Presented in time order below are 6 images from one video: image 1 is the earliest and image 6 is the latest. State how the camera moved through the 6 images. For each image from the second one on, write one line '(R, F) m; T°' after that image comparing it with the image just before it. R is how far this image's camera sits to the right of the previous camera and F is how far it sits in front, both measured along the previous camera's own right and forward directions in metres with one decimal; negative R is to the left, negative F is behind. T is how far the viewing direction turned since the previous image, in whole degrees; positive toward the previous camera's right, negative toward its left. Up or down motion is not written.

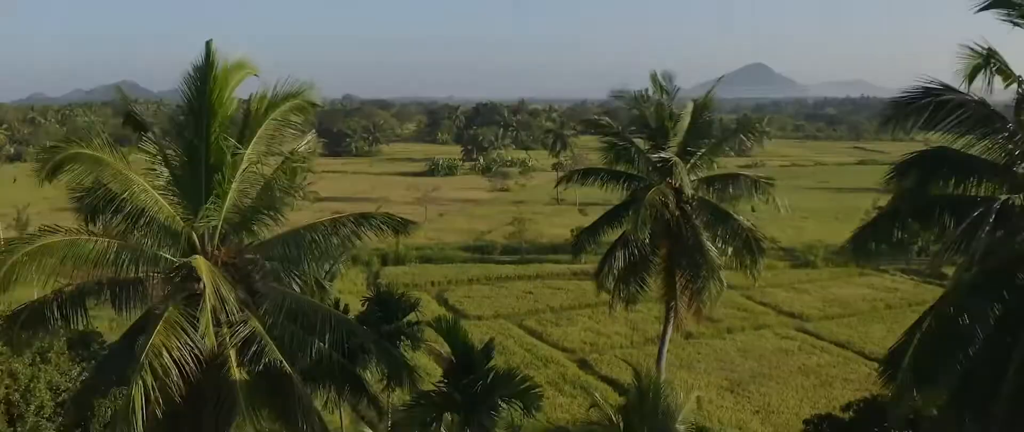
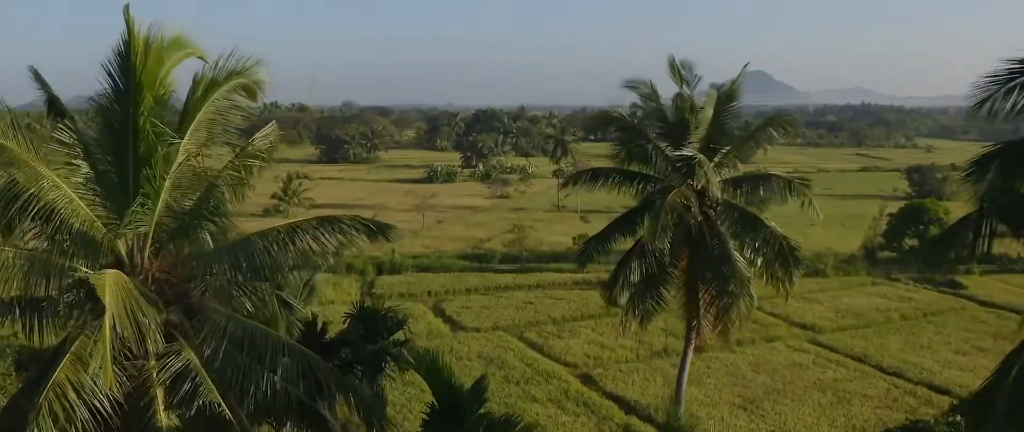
(0.0, +1.2) m; 0°
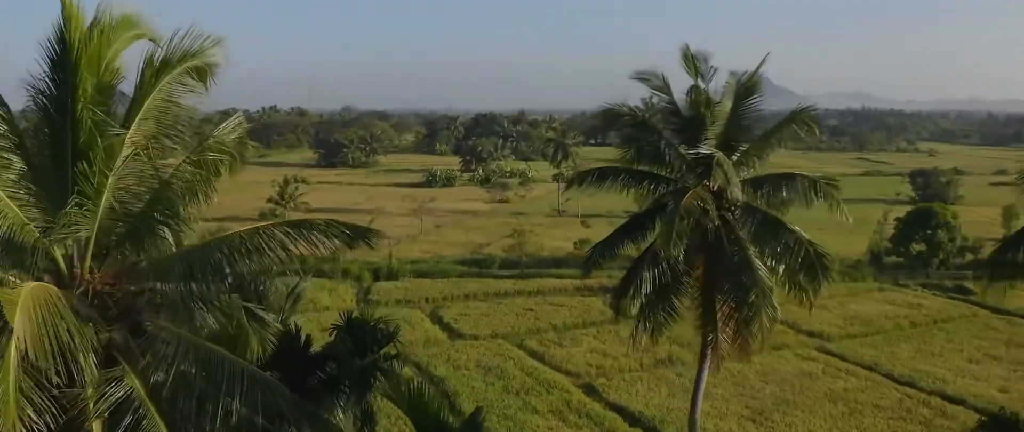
(0.0, +0.7) m; 0°
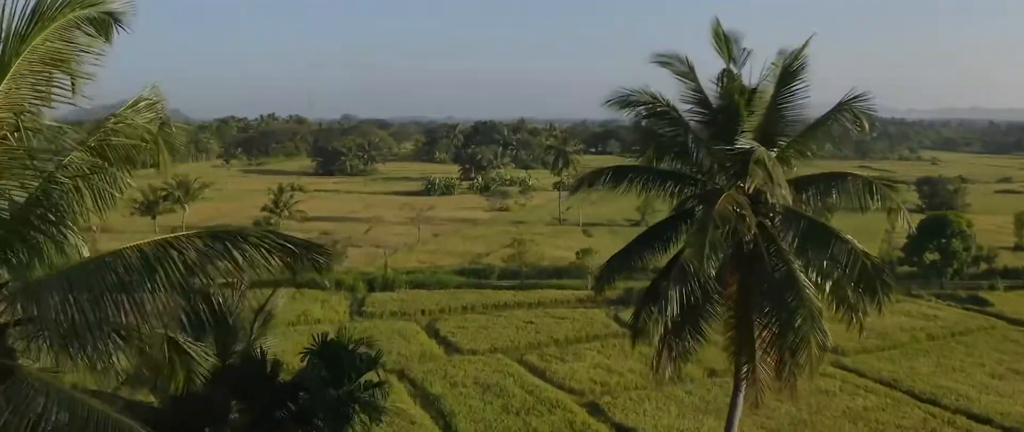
(0.0, +1.2) m; 0°
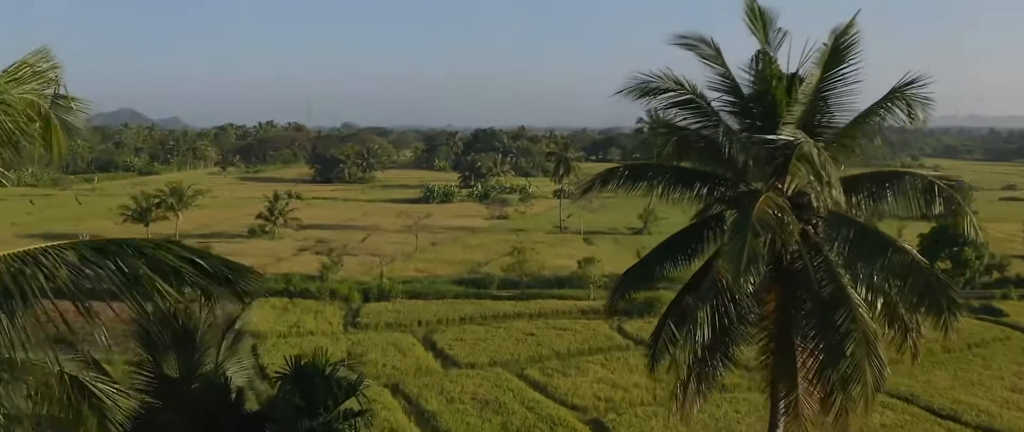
(0.0, +1.0) m; 0°
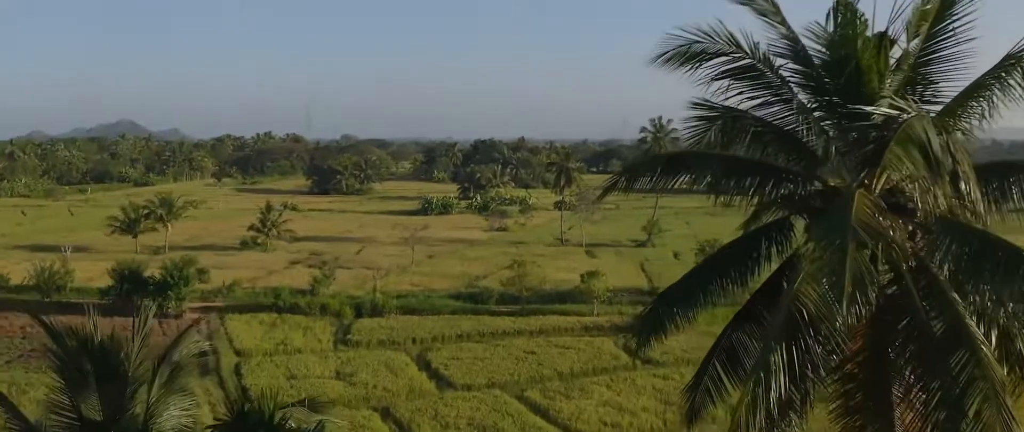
(0.0, +1.4) m; 0°
